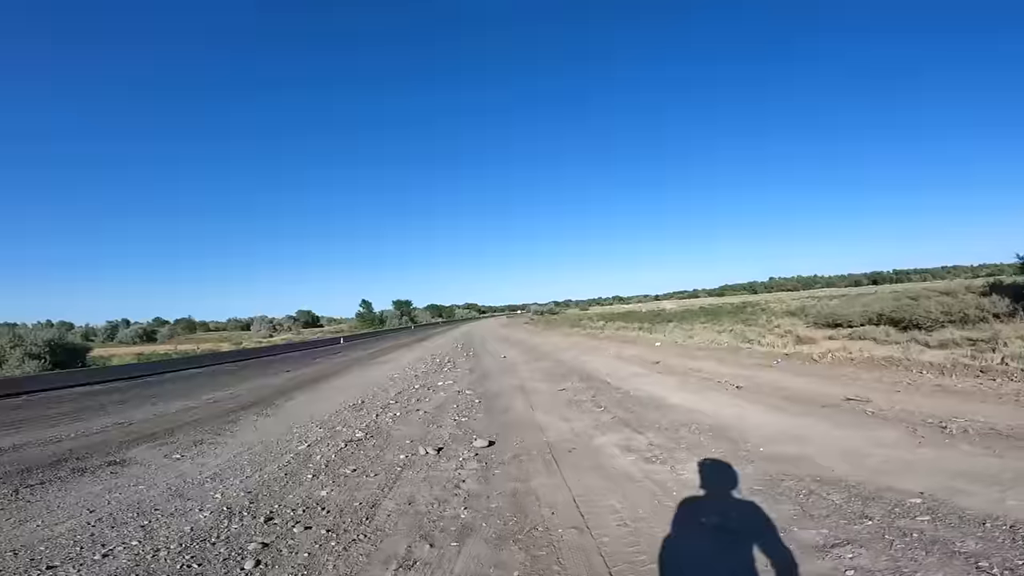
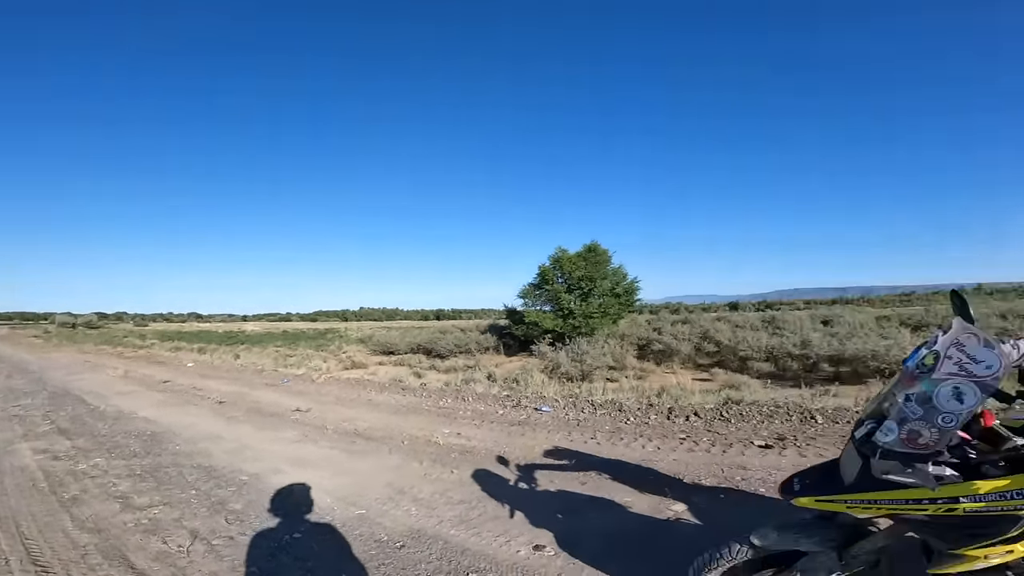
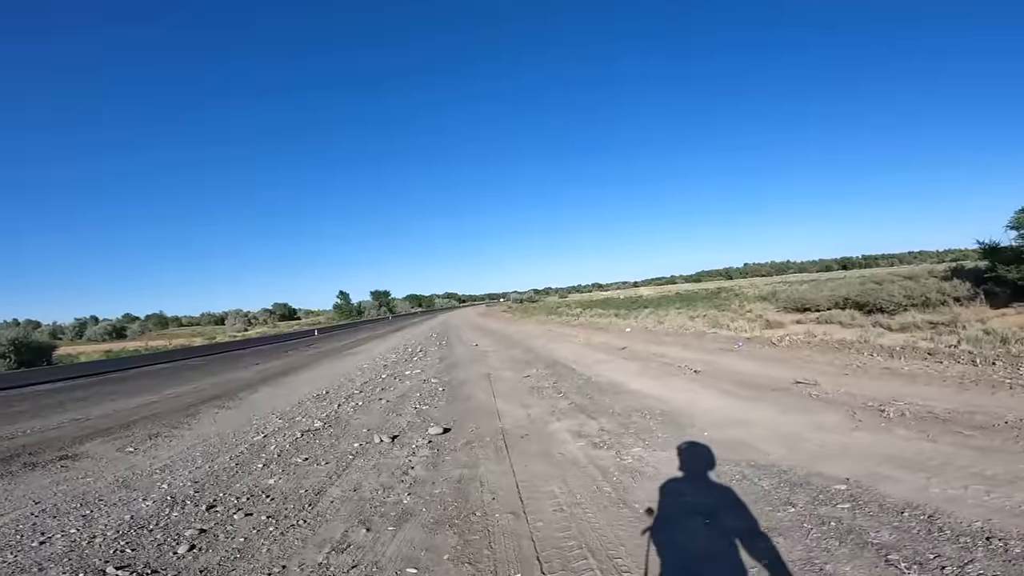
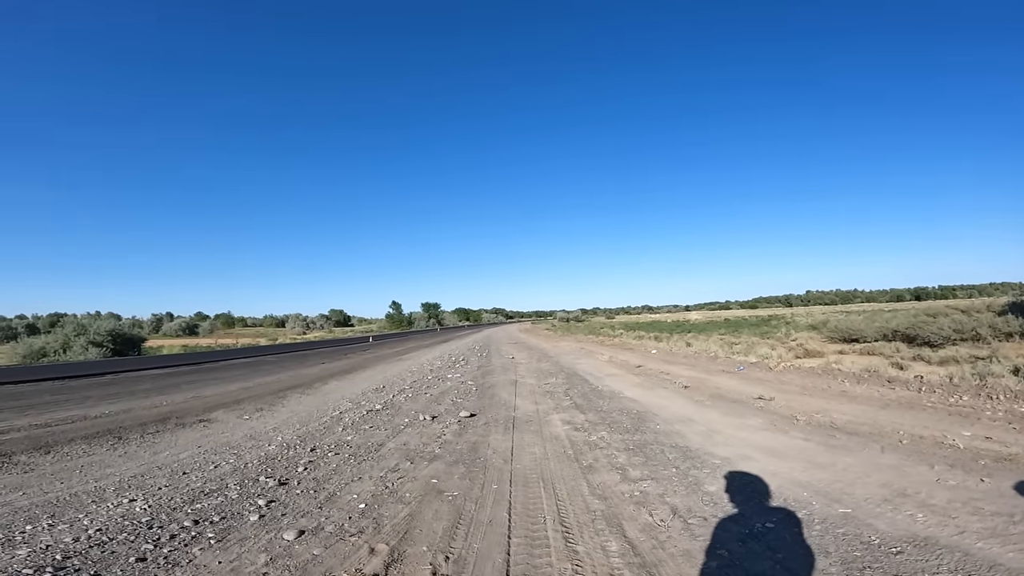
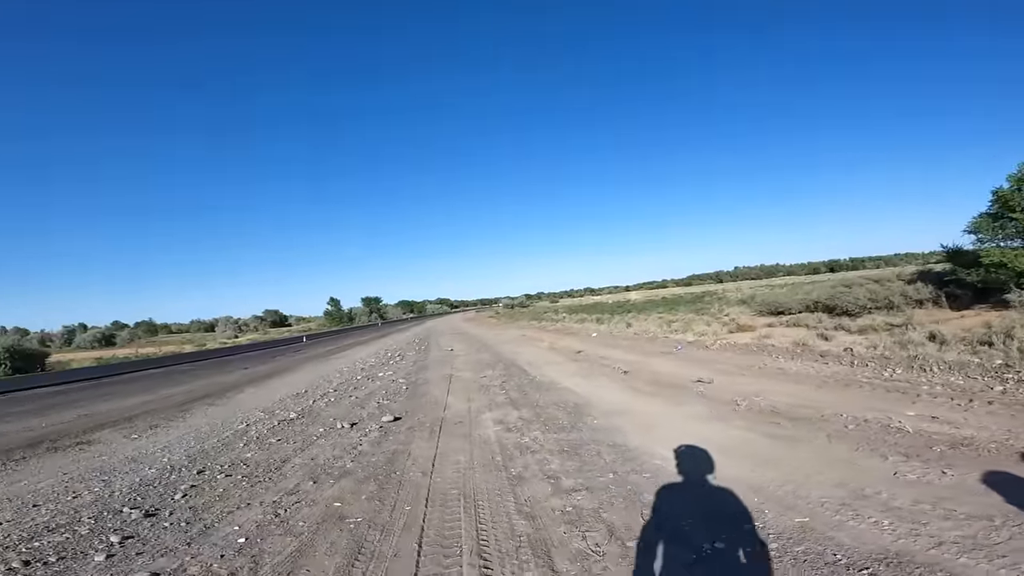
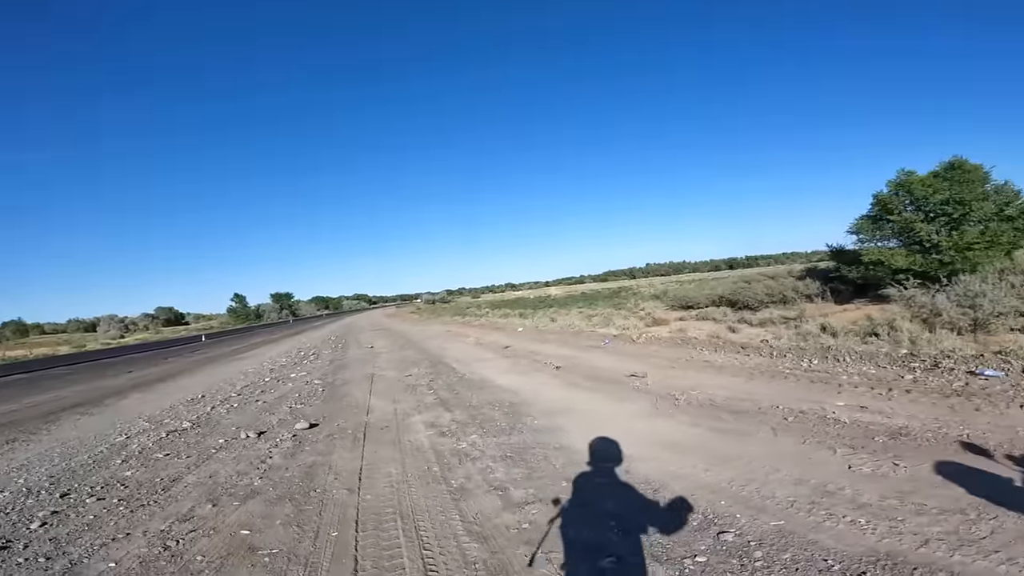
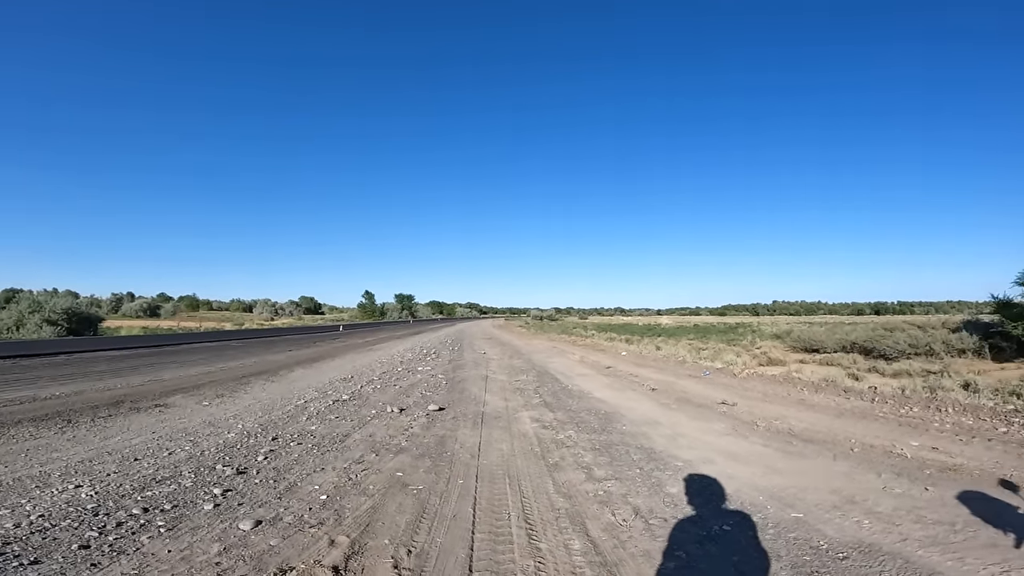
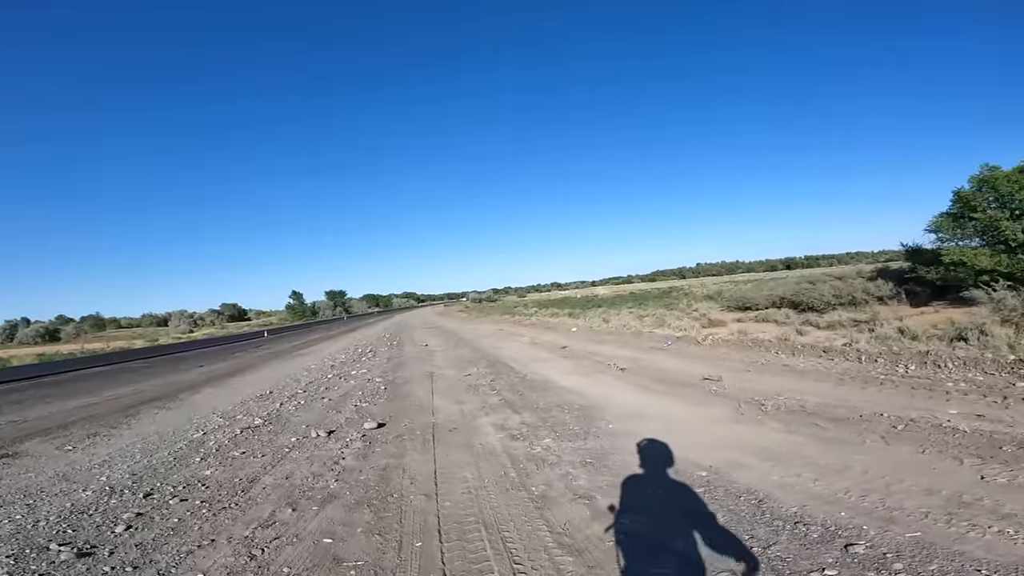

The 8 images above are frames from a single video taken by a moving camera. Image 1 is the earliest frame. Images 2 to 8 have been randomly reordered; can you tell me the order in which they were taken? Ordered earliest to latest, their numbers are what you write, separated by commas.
3, 8, 6, 5, 4, 7, 2
